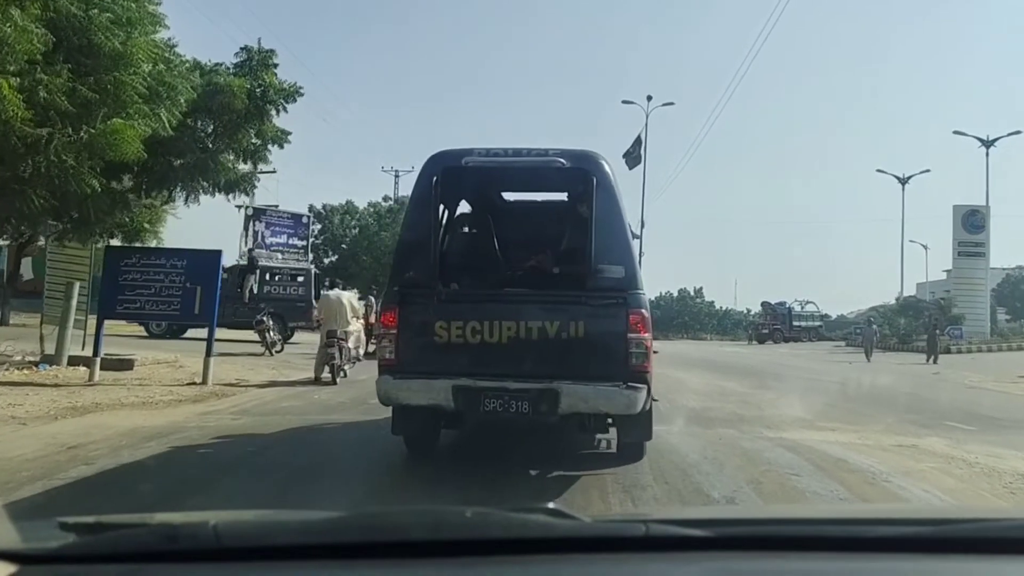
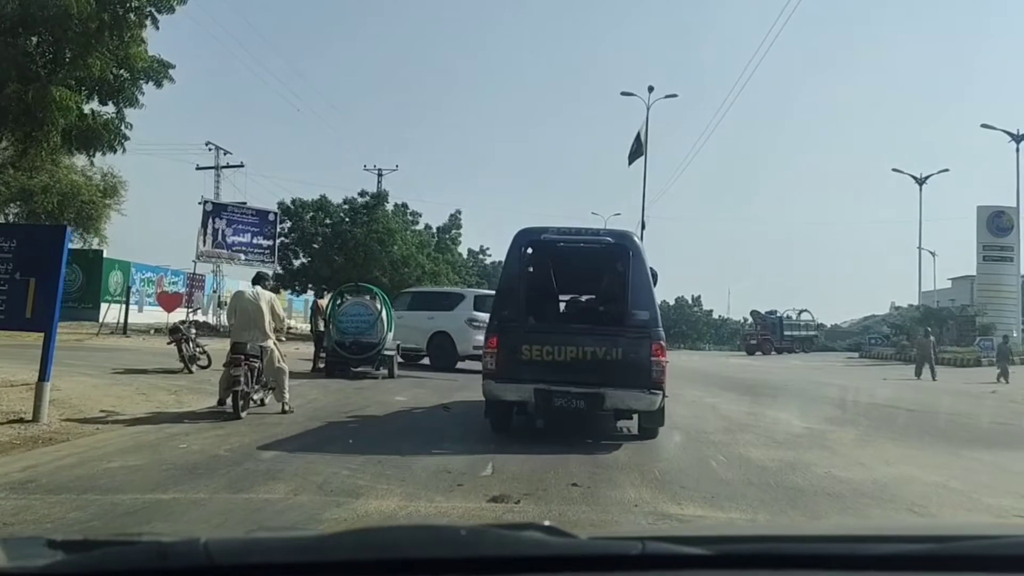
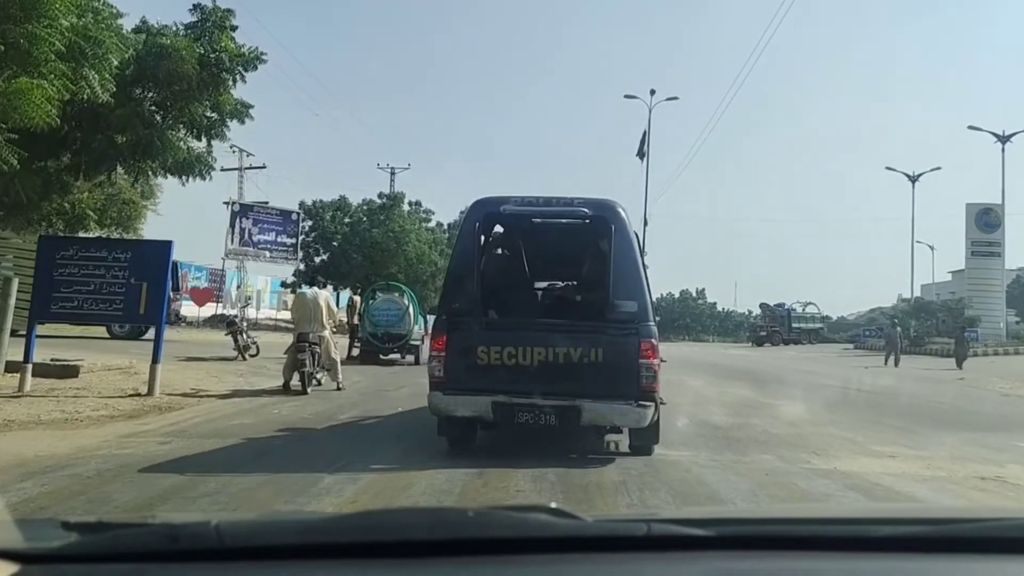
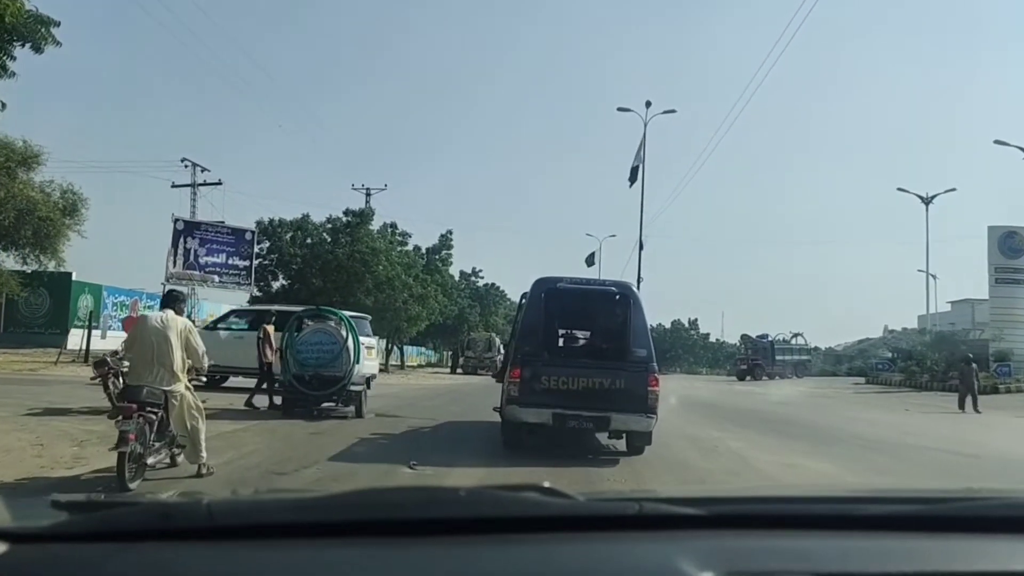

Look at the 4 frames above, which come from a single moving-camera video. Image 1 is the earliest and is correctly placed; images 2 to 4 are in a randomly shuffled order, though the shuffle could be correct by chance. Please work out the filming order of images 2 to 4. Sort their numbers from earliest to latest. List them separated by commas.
3, 2, 4
